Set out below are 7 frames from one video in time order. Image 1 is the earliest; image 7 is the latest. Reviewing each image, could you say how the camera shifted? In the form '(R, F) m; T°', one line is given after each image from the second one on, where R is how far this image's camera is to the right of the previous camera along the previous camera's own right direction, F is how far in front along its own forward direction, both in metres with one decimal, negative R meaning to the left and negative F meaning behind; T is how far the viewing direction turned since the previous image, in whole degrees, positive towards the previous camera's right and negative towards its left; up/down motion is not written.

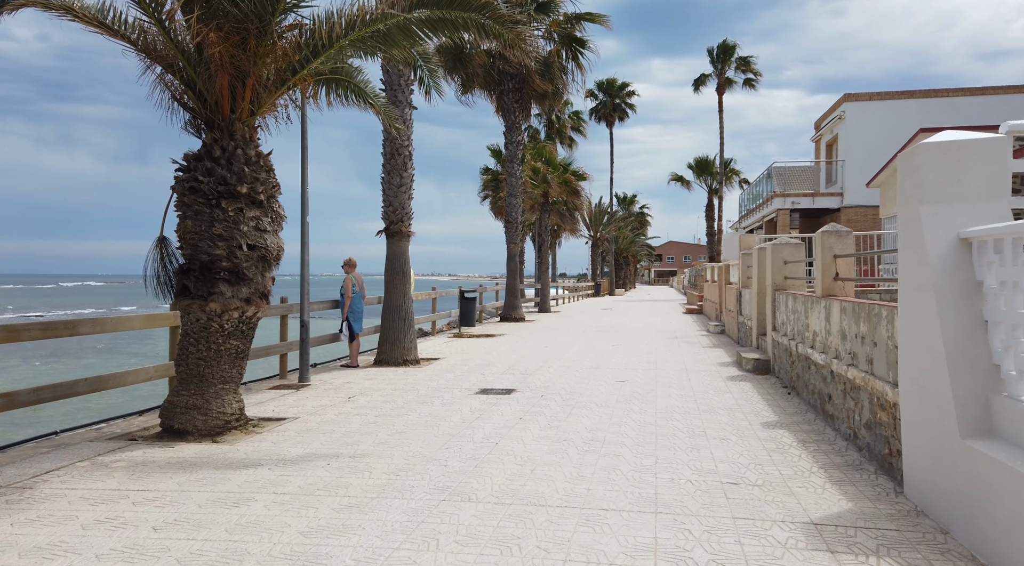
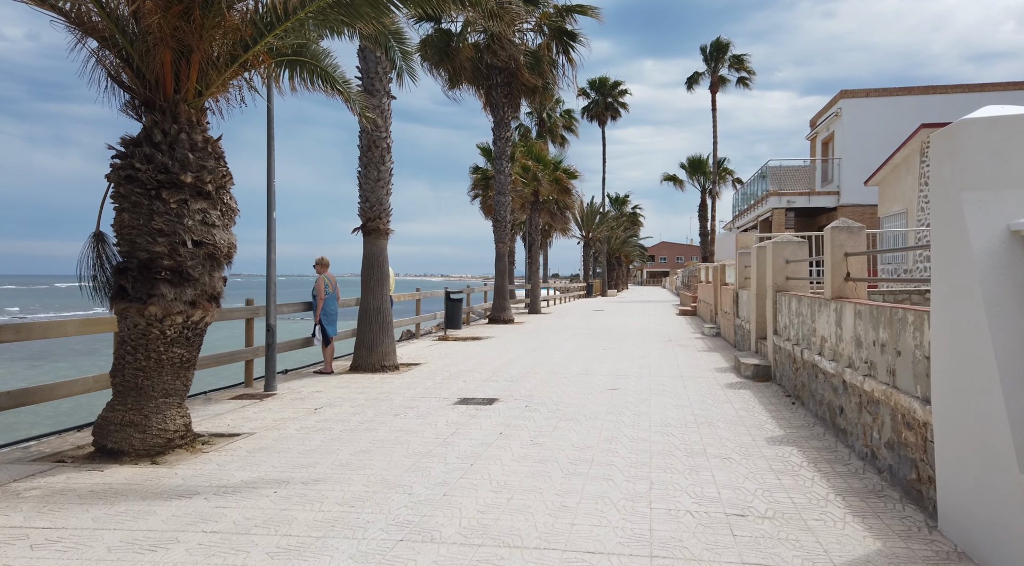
(+0.1, +0.7) m; +1°
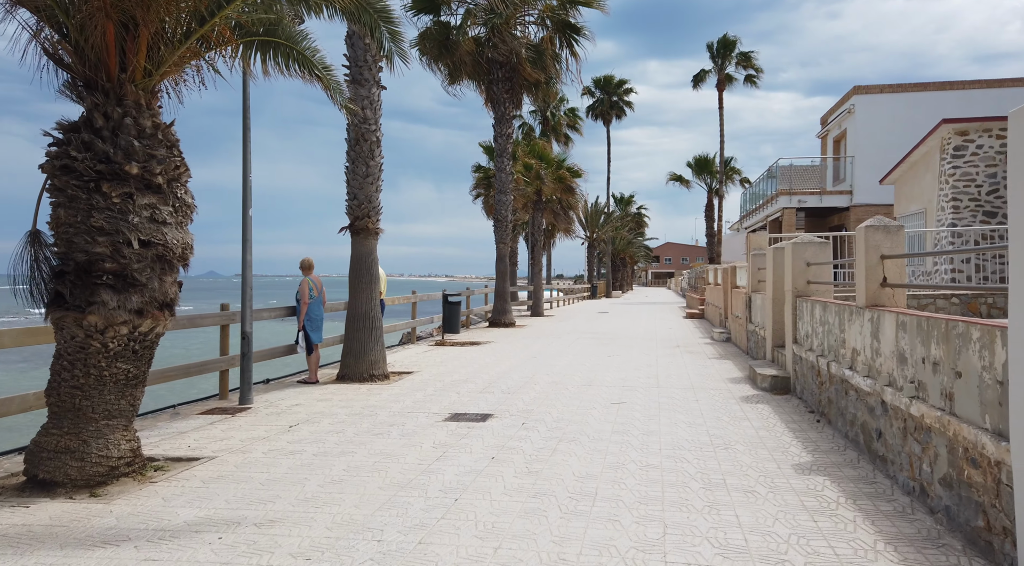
(+0.1, +0.7) m; 0°
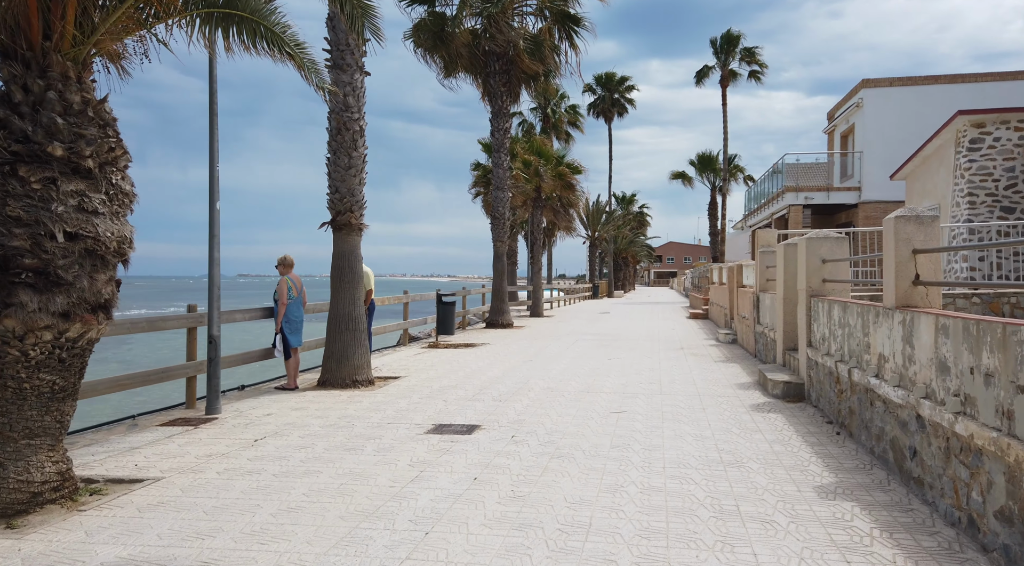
(+0.1, +0.7) m; 0°
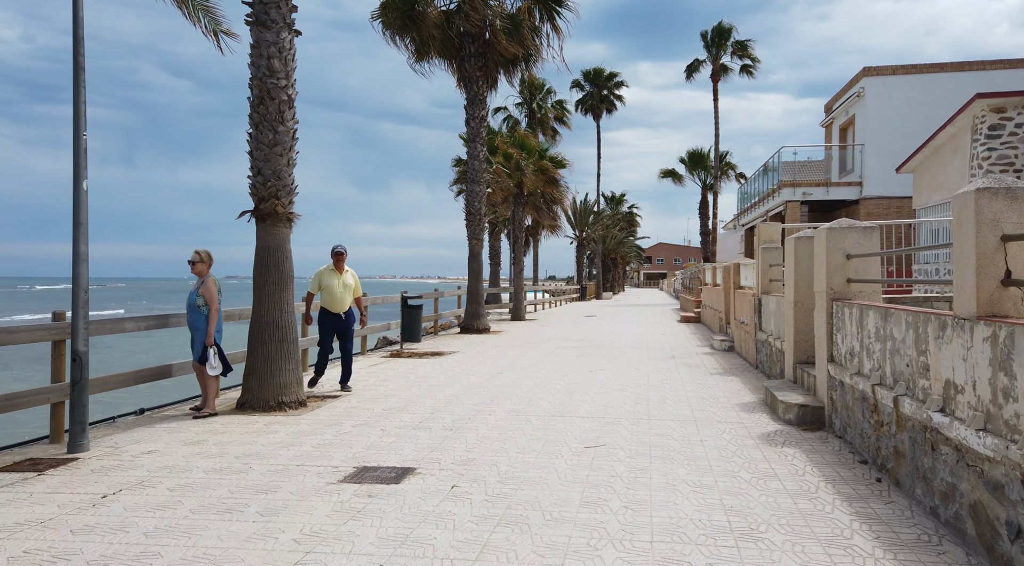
(+0.3, +1.6) m; +1°
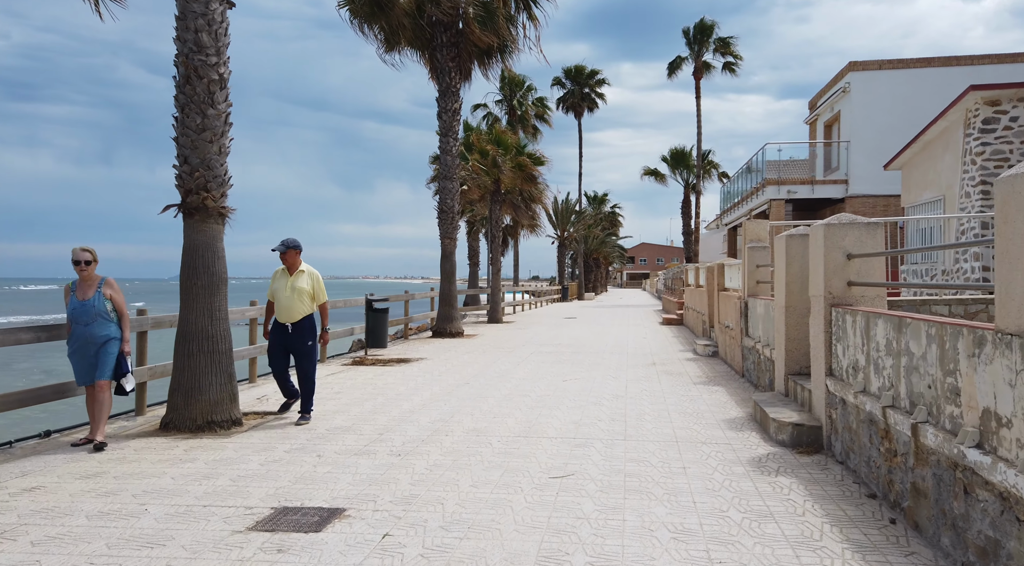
(+0.2, +0.9) m; +1°
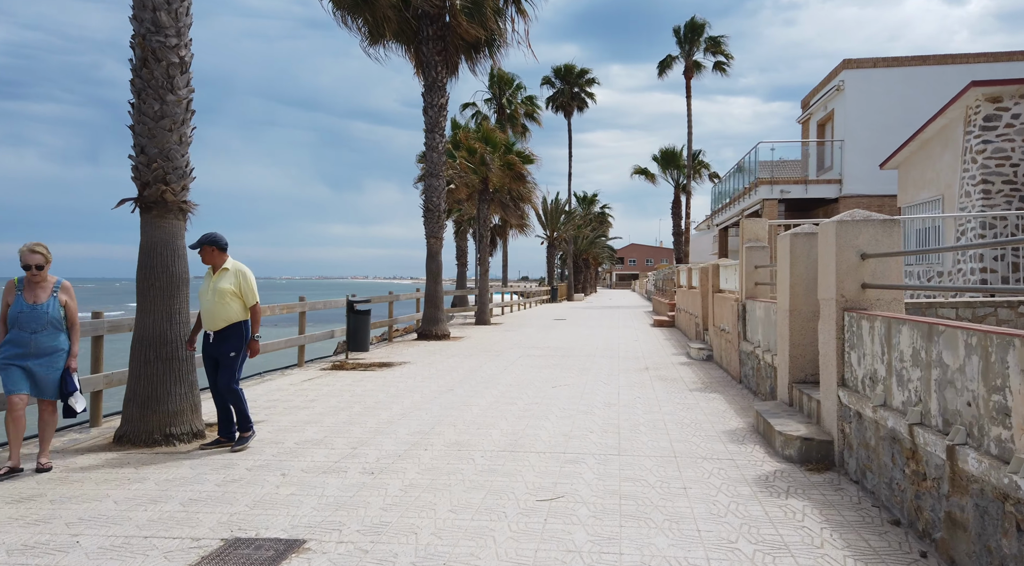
(0.0, +0.5) m; +1°
